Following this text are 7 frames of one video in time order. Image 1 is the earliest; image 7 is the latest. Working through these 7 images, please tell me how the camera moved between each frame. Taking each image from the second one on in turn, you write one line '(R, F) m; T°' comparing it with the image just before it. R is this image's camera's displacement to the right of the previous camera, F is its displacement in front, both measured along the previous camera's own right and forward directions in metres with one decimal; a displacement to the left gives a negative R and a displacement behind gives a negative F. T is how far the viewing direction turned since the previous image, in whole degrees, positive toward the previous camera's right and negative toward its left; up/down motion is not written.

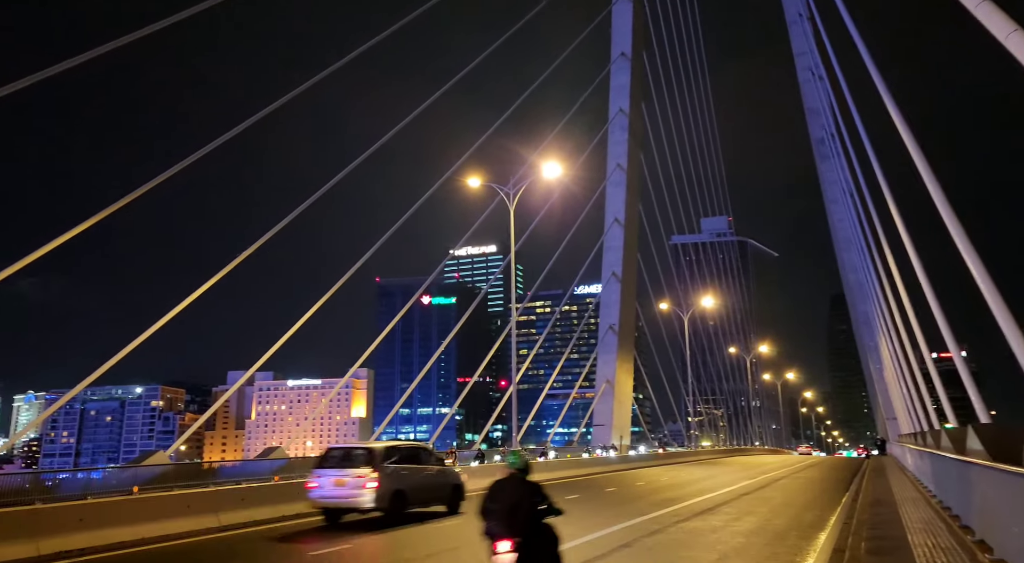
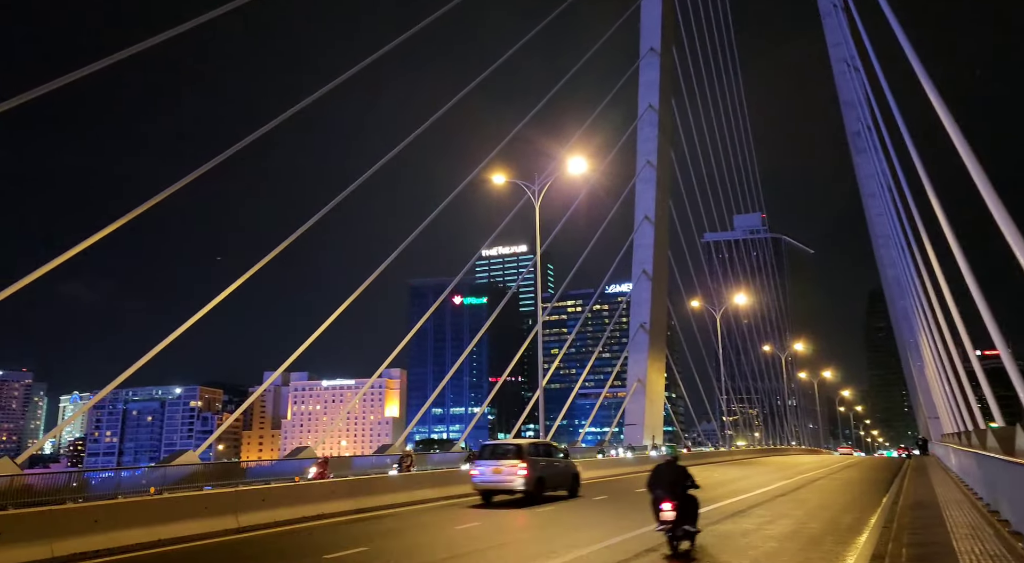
(+0.1, +0.2) m; -2°
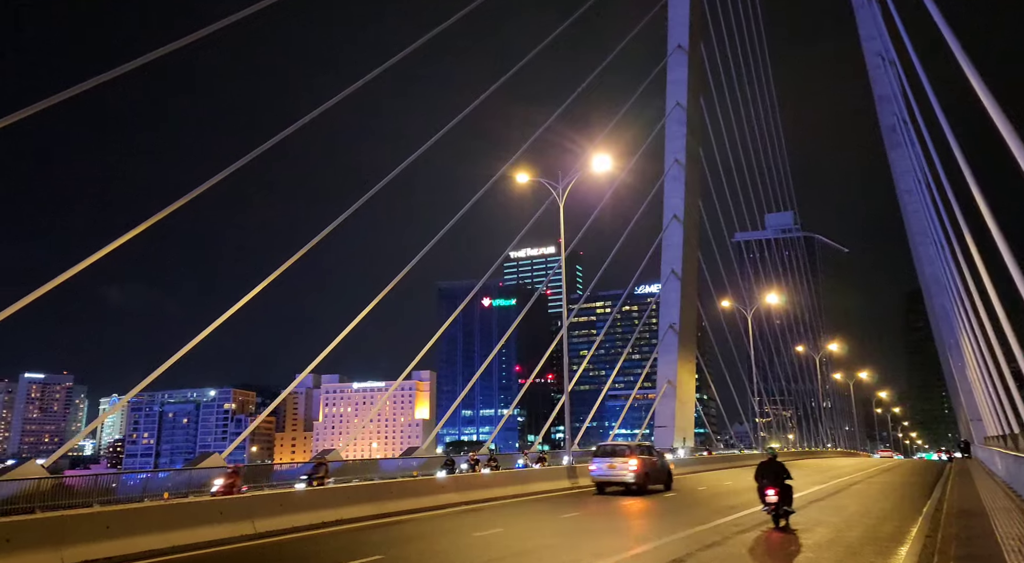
(+0.1, +0.3) m; -2°
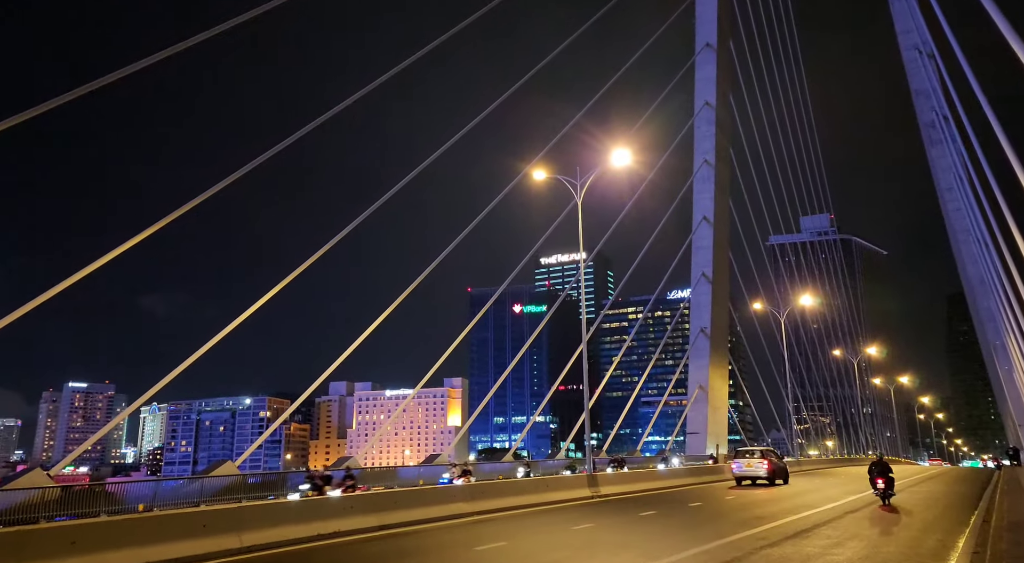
(+0.3, +0.6) m; -2°
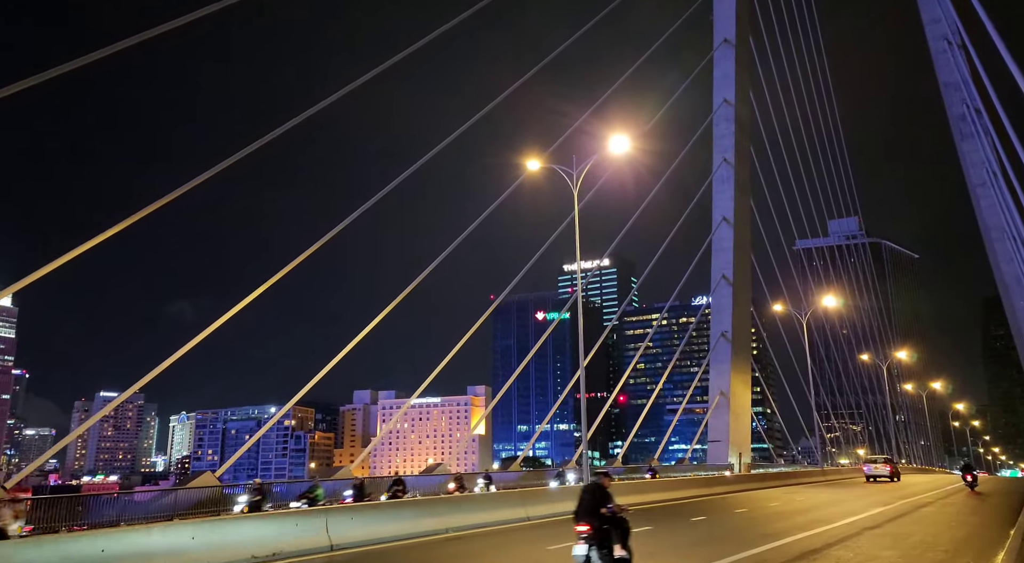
(+0.6, +1.0) m; -2°
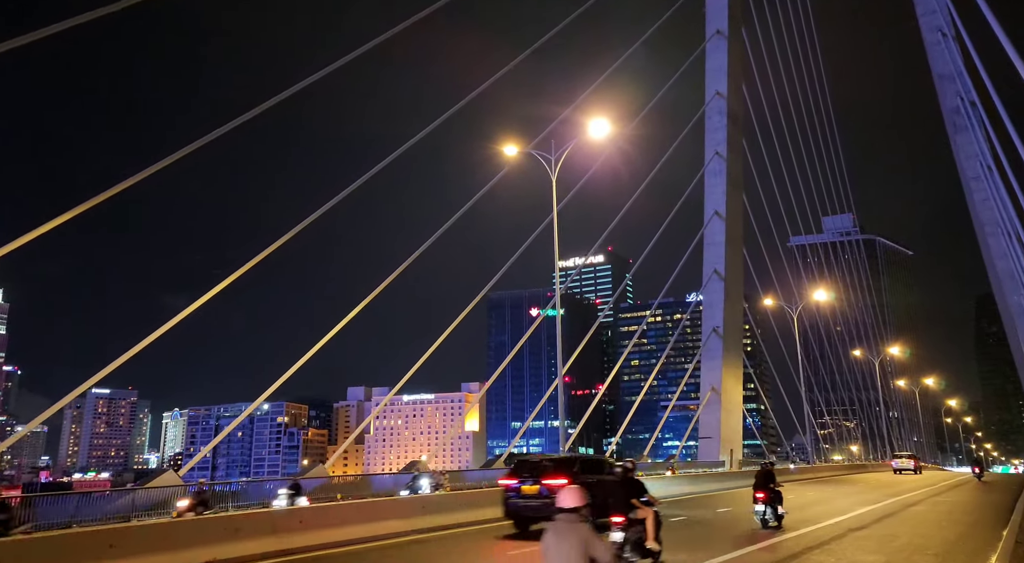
(+0.3, +0.5) m; 0°
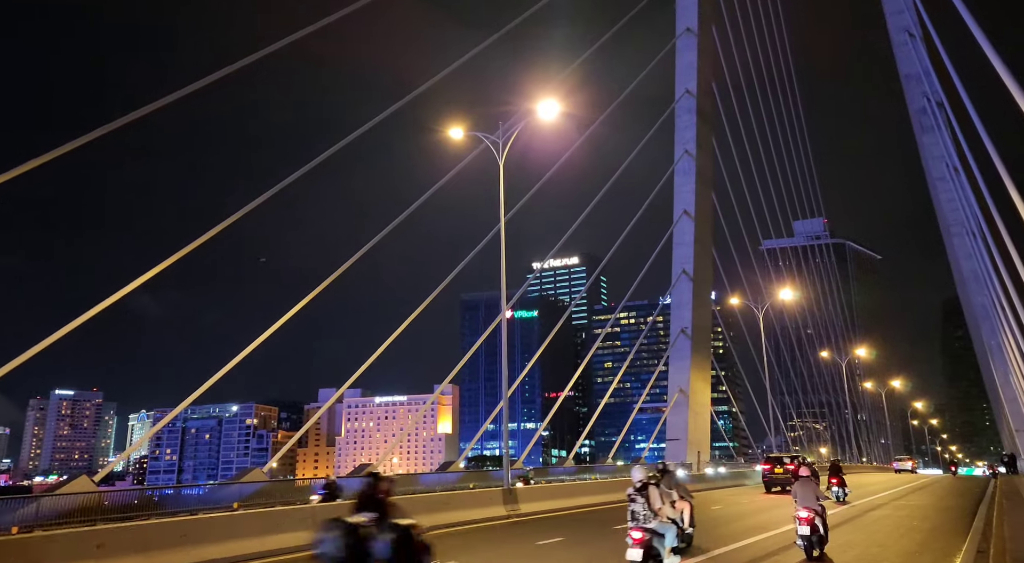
(+0.5, +0.7) m; +2°
